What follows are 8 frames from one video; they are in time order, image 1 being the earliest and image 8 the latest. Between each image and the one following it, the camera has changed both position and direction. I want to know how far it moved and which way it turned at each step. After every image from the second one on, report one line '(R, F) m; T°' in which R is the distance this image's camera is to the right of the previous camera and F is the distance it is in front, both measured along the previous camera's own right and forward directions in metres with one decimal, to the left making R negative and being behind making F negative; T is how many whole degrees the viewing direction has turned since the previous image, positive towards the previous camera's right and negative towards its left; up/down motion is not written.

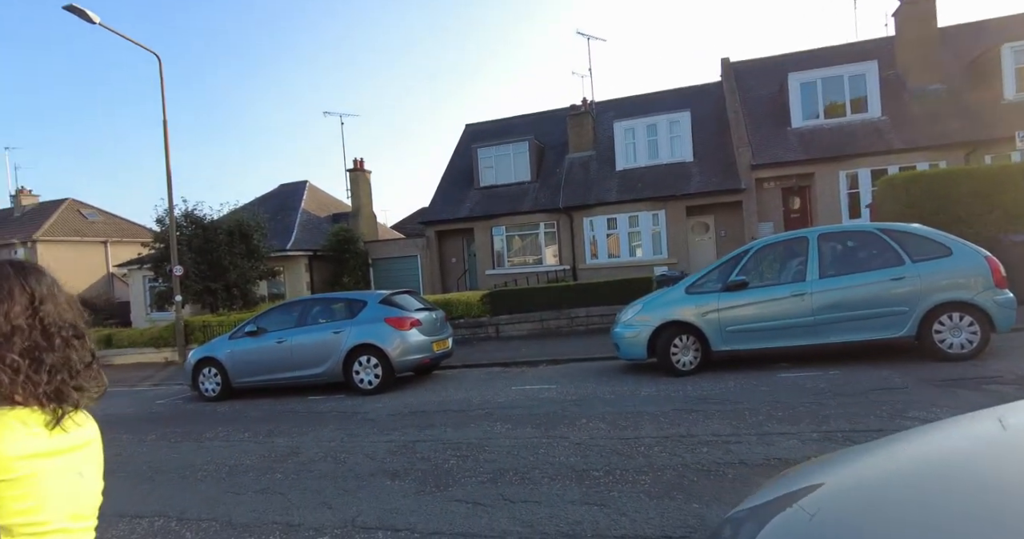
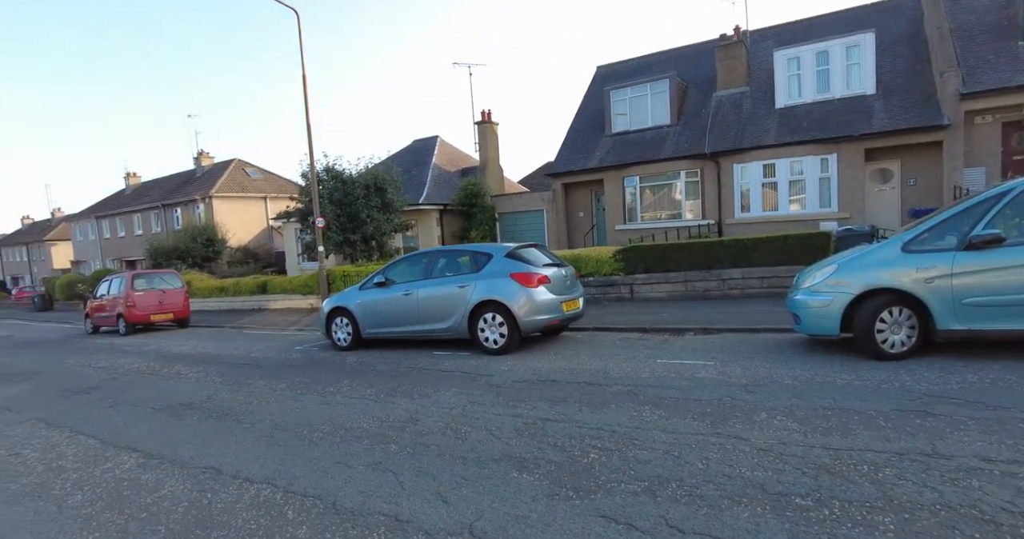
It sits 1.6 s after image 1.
(-0.3, +1.1) m; -14°
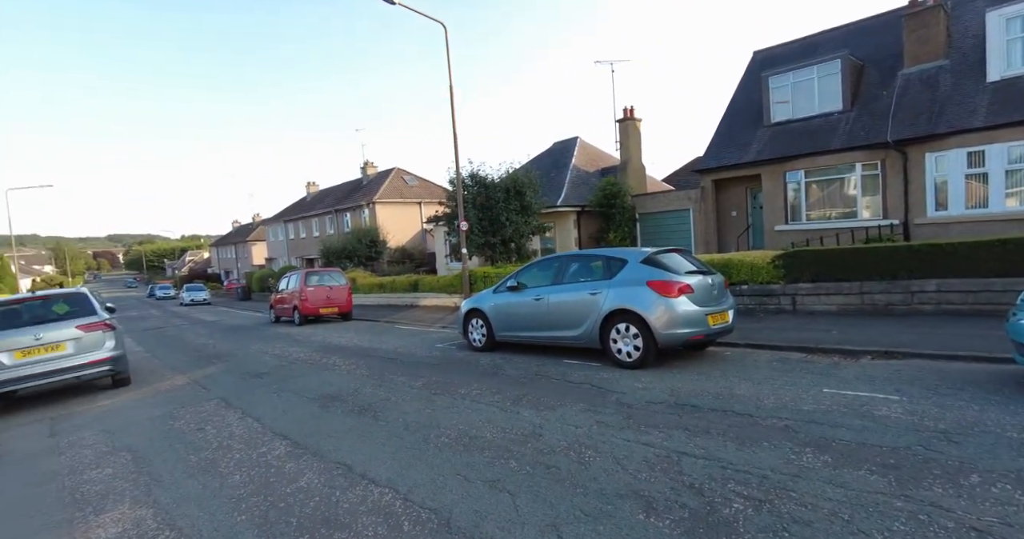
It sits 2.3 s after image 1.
(+0.1, +0.3) m; -15°
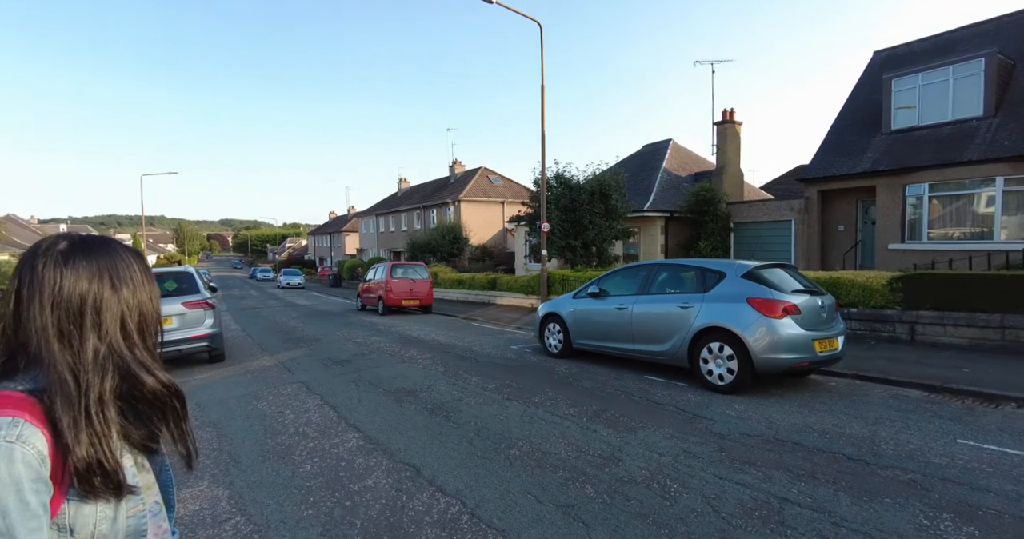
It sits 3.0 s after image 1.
(-0.1, +0.3) m; -9°
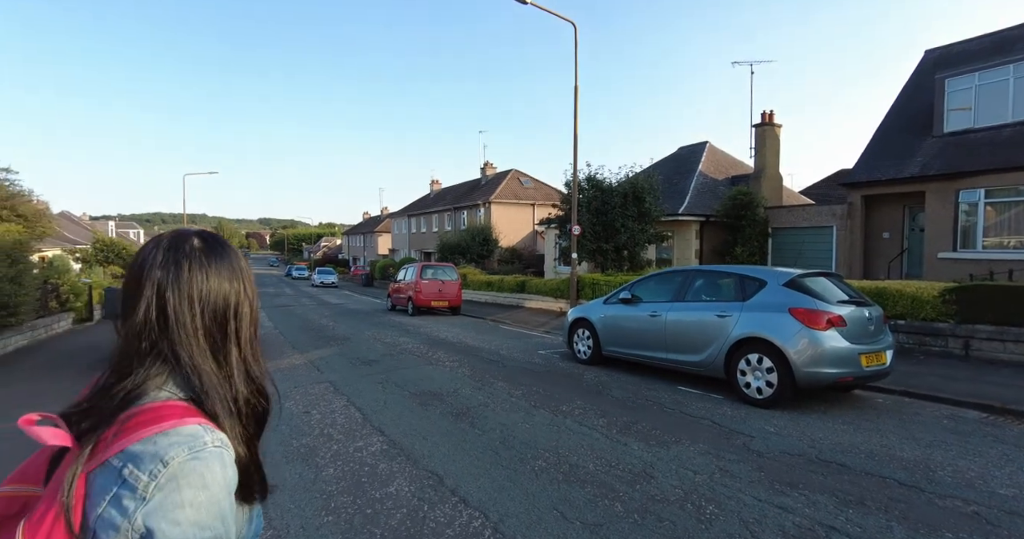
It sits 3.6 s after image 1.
(0.0, +0.1) m; -3°
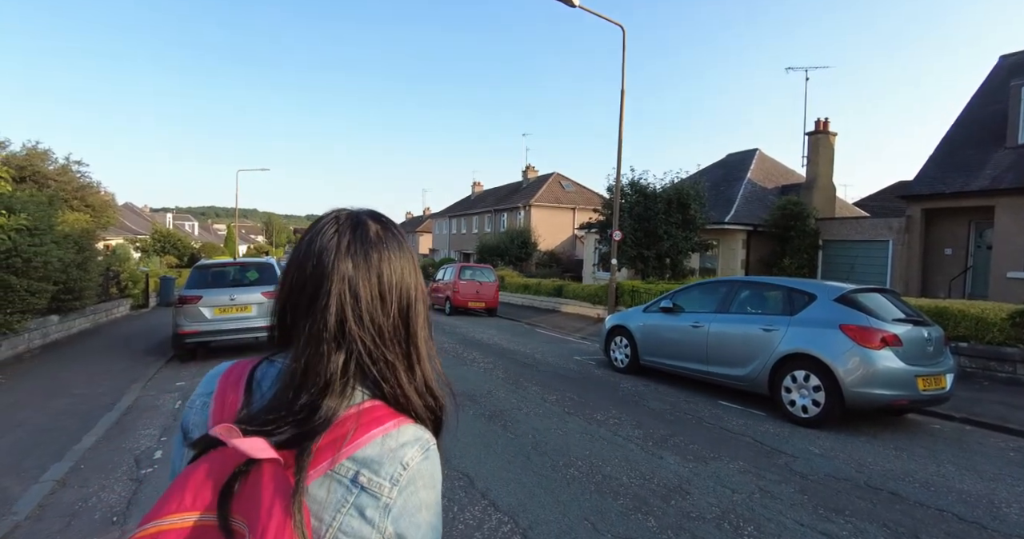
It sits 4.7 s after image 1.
(0.0, 0.0) m; -4°
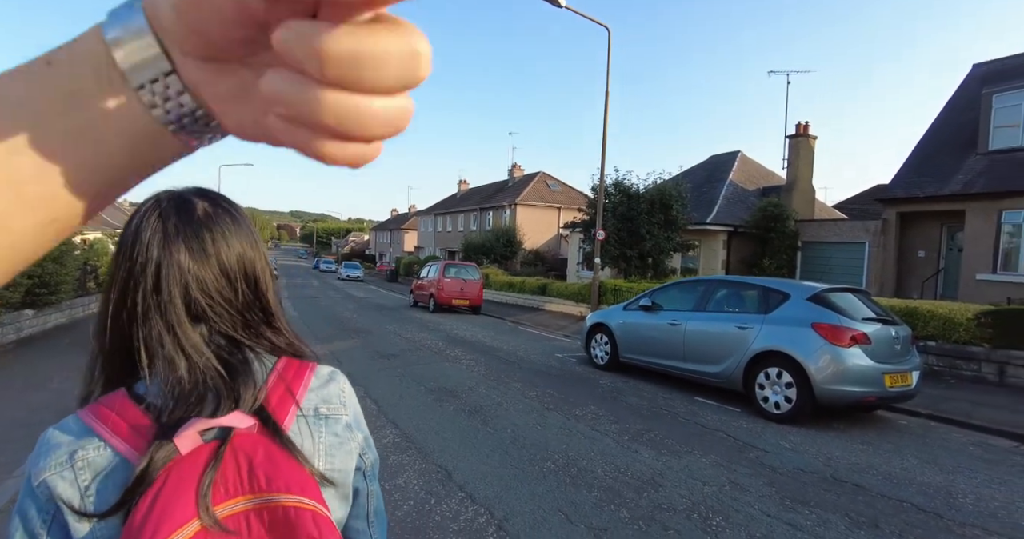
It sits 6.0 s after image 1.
(0.0, -0.1) m; +2°
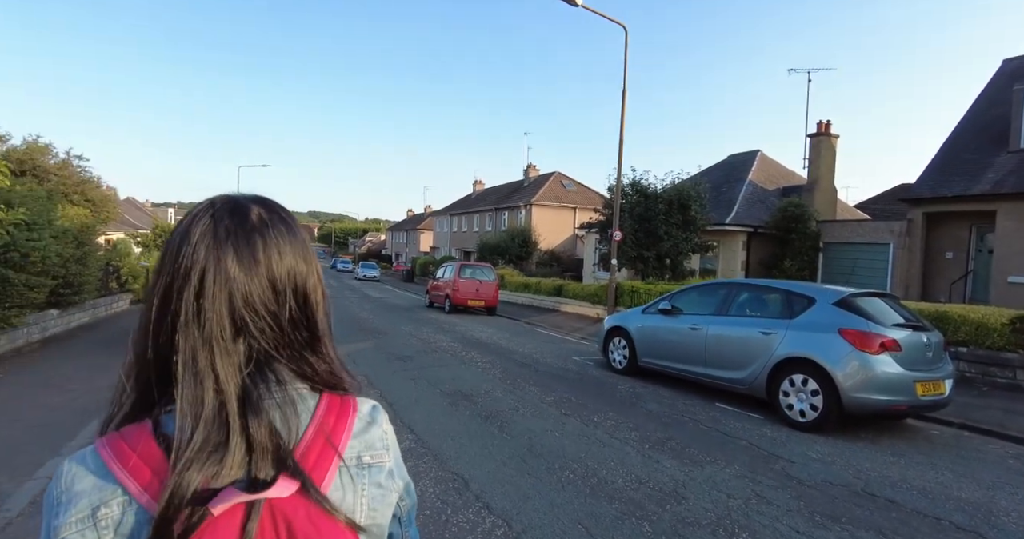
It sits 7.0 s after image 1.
(0.0, +0.1) m; -2°
